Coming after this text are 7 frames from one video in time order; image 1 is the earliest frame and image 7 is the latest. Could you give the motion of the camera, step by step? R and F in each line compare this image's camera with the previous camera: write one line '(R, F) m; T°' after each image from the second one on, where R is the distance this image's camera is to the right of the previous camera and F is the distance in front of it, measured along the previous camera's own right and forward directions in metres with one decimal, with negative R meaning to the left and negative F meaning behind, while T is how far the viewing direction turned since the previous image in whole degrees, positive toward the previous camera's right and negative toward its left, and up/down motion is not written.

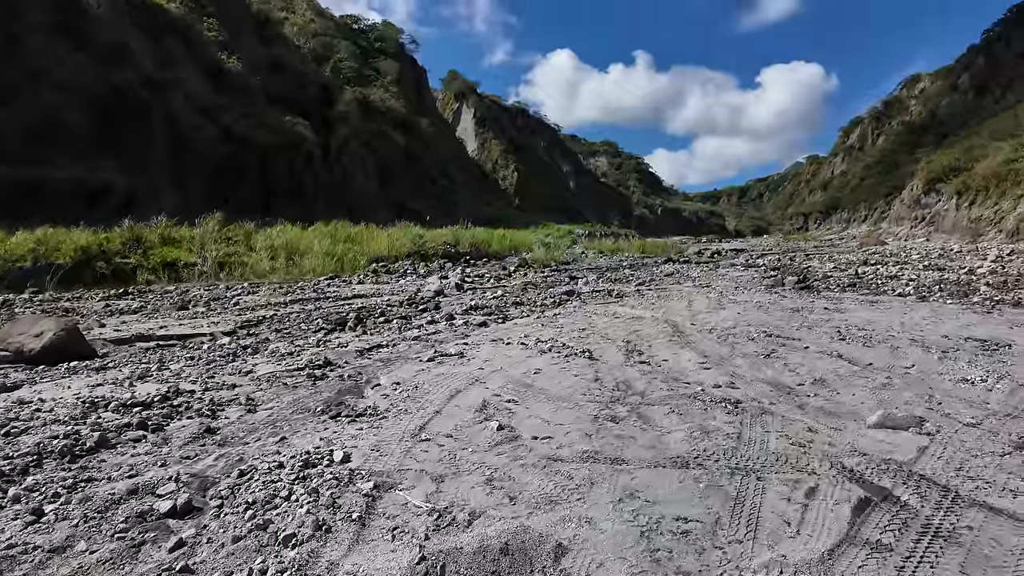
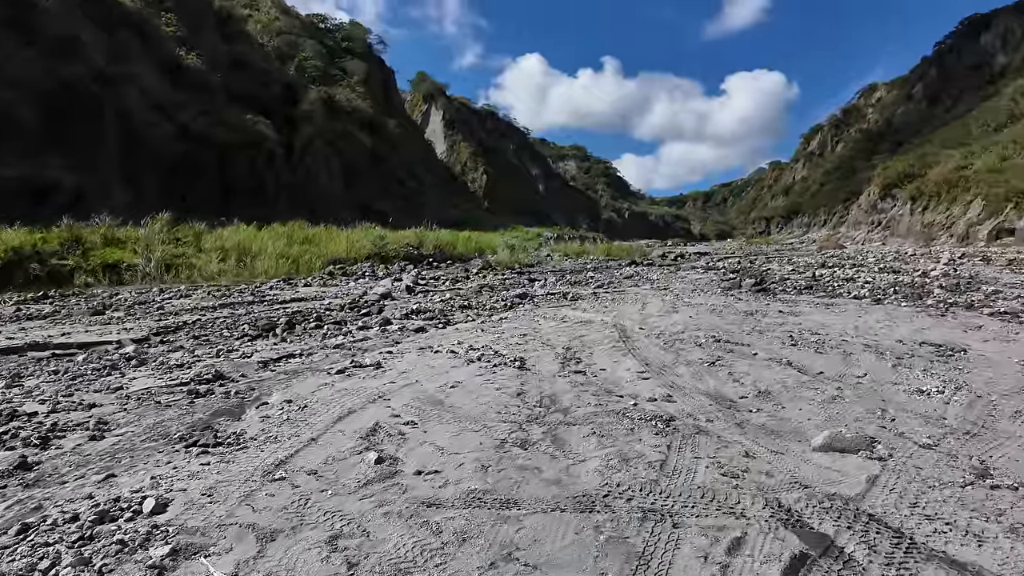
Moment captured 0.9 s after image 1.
(+0.3, +0.4) m; +3°
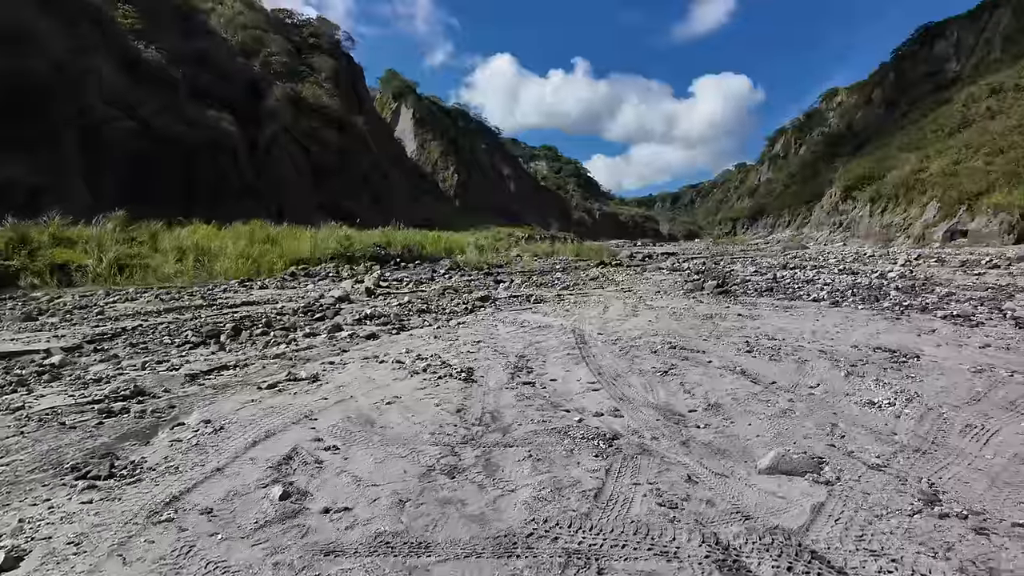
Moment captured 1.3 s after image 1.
(+0.2, +0.2) m; +3°
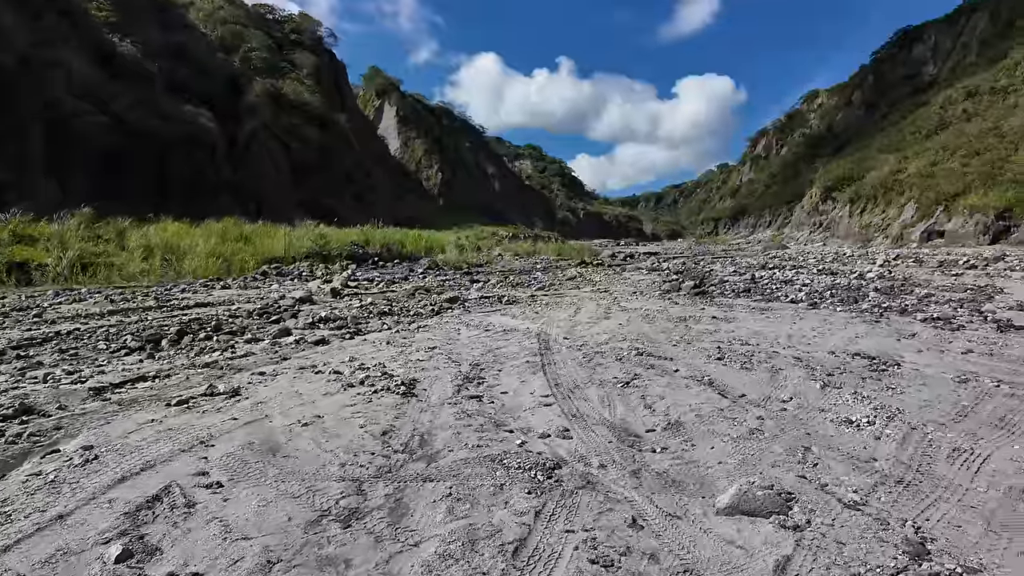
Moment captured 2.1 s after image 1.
(+0.2, +0.3) m; +1°
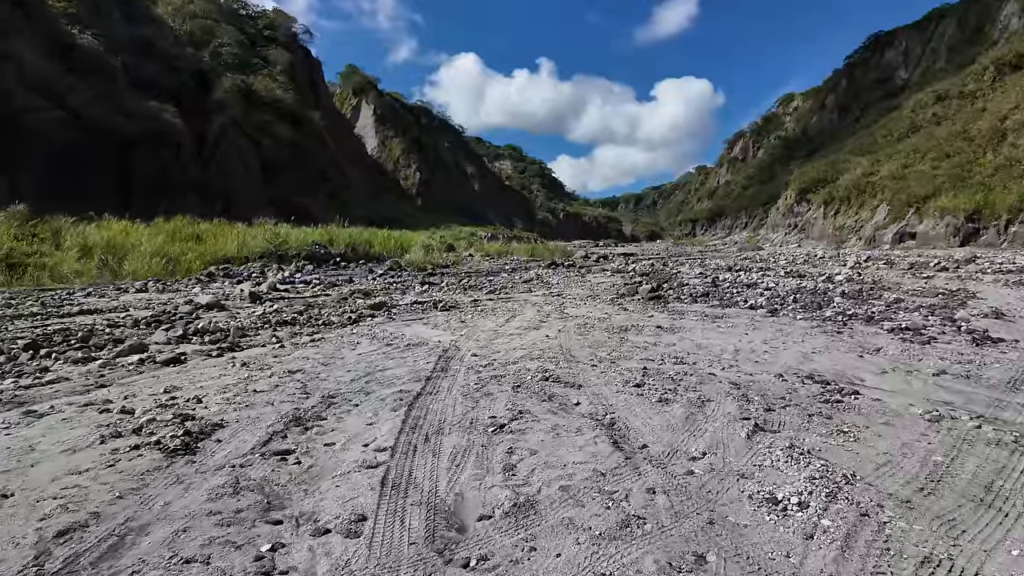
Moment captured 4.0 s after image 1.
(+0.6, +0.8) m; +2°
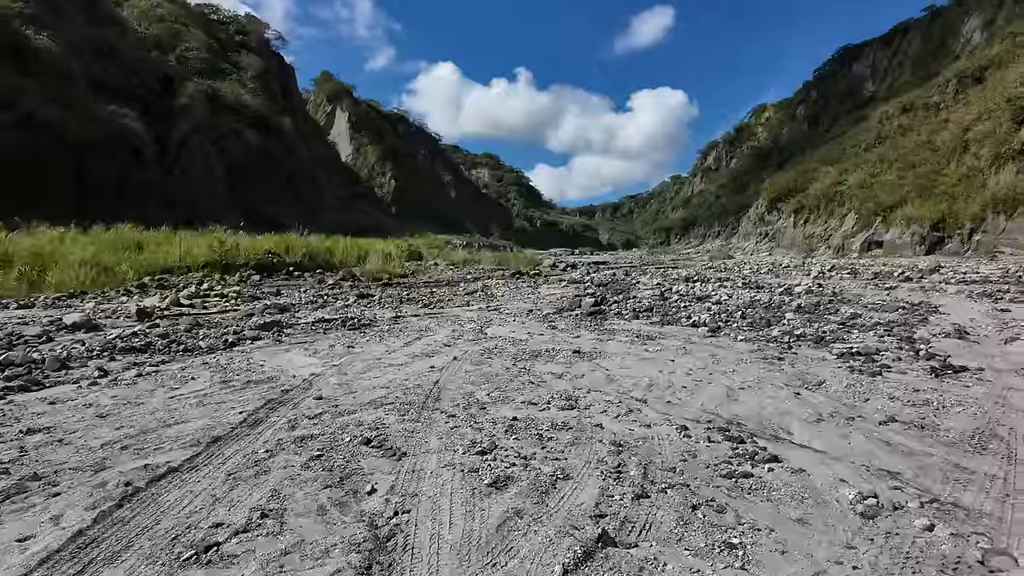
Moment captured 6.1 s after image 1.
(+0.7, +0.9) m; +2°
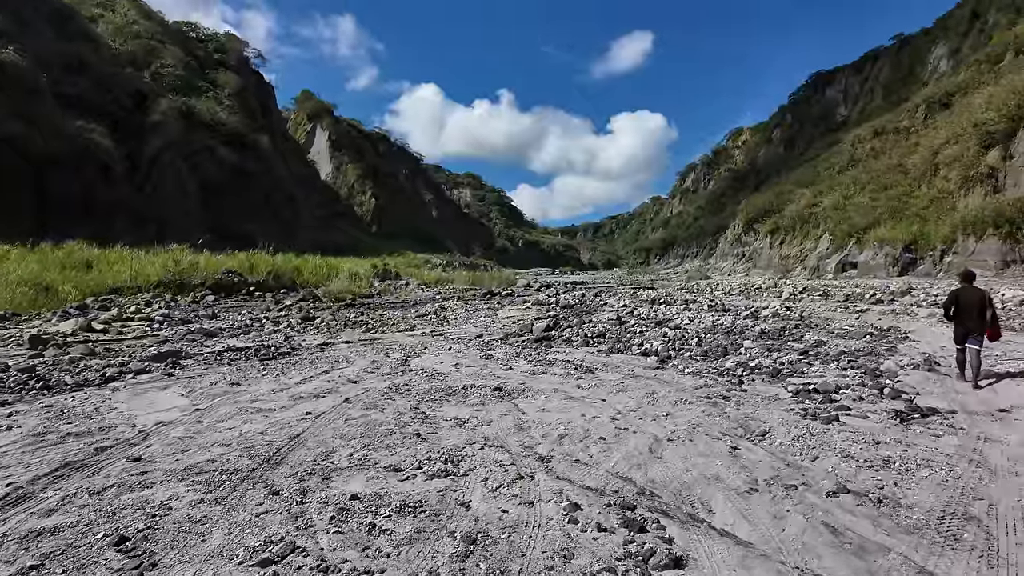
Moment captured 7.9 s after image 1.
(+0.5, +0.6) m; +2°
